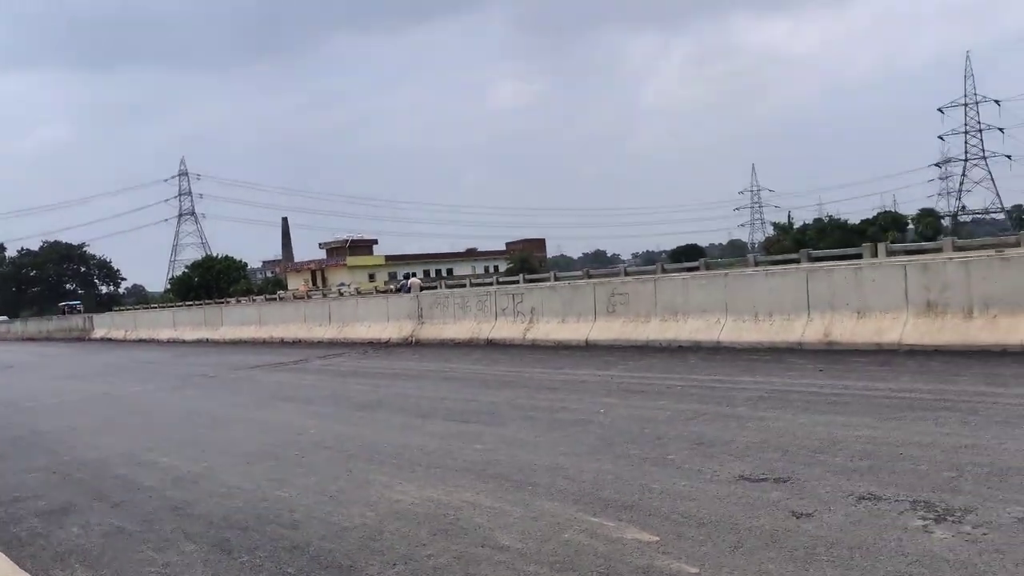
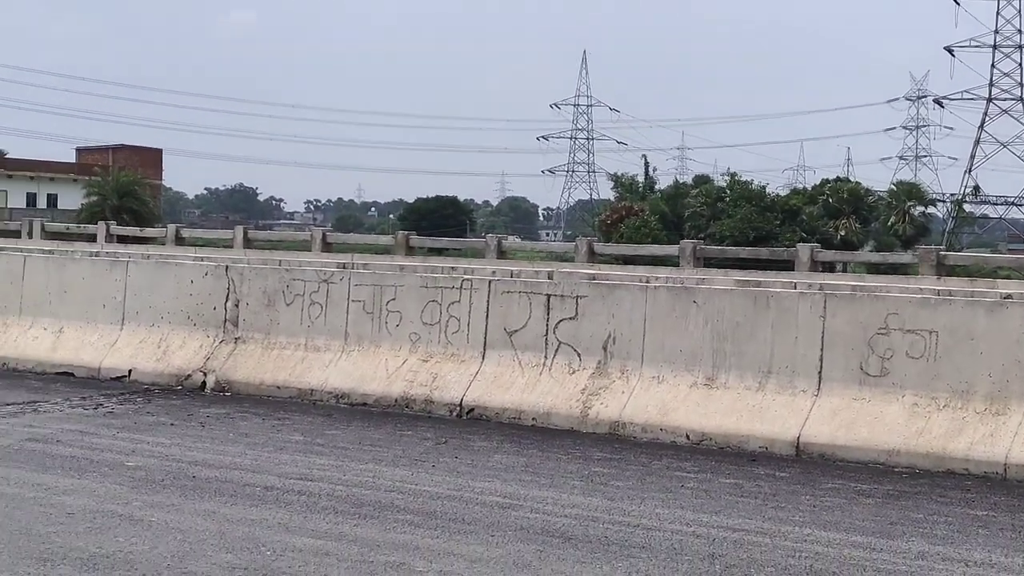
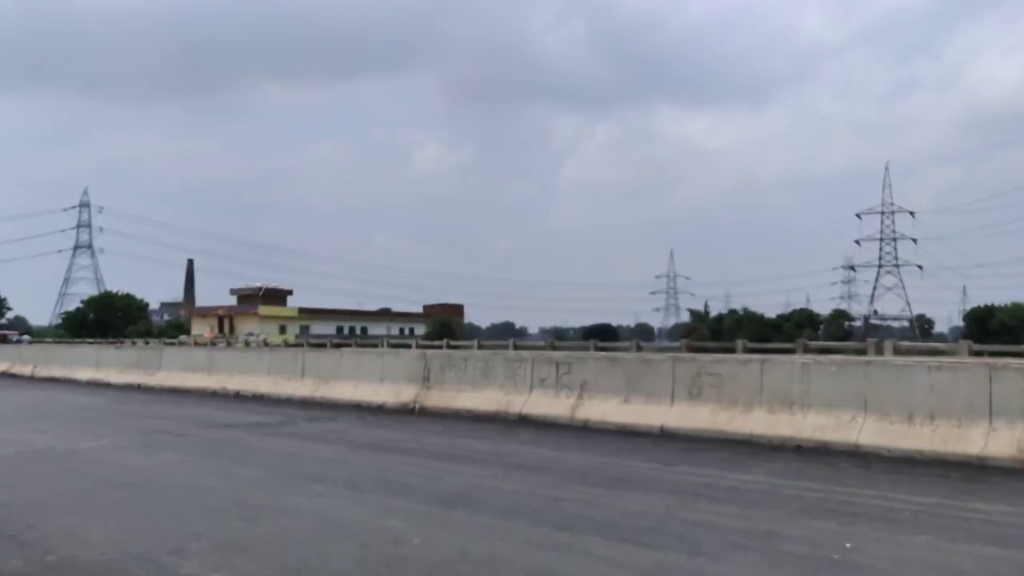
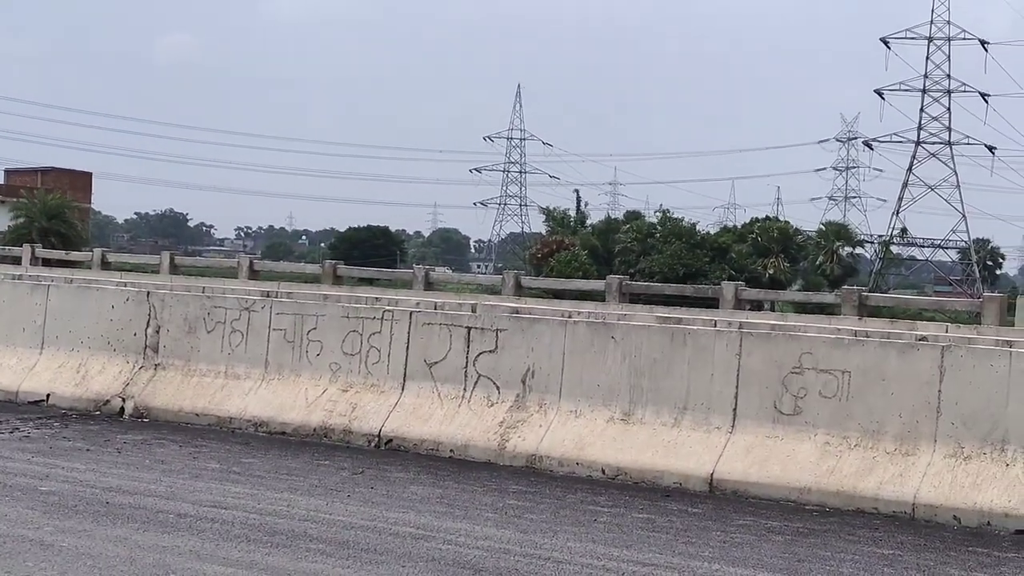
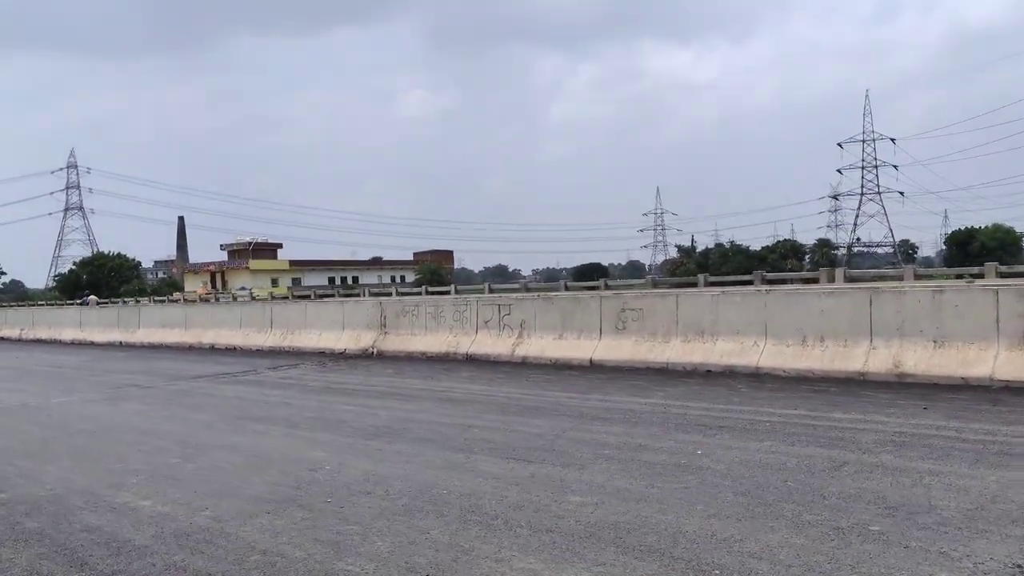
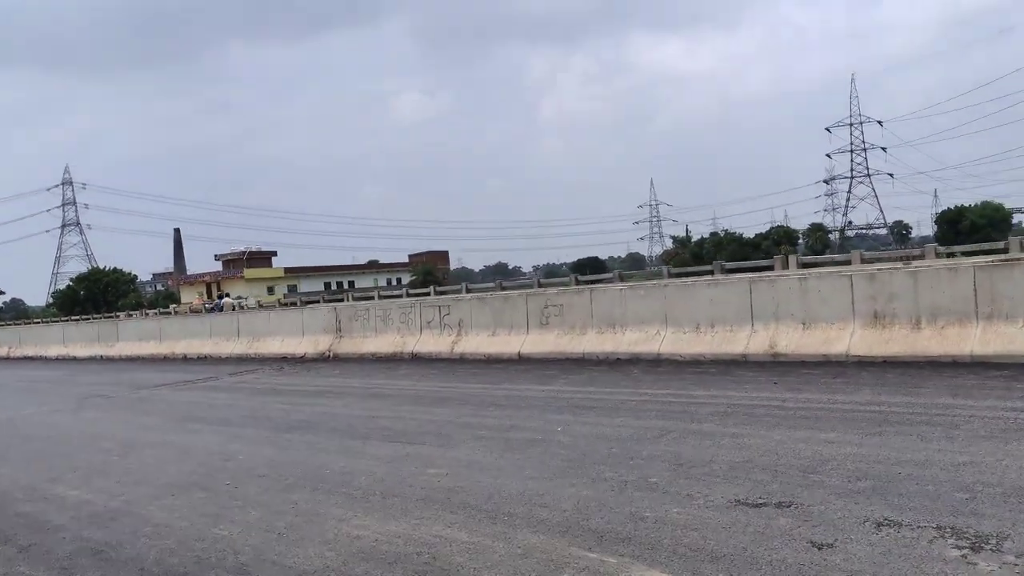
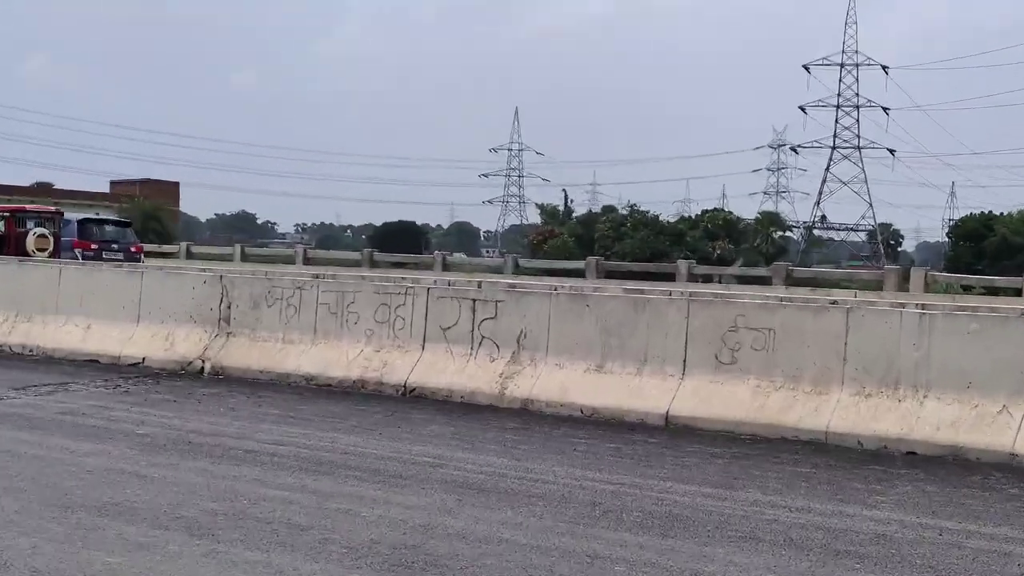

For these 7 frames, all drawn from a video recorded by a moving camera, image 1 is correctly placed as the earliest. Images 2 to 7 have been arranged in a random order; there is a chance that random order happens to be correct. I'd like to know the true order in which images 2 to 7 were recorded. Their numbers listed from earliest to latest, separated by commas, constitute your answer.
6, 5, 3, 7, 4, 2
